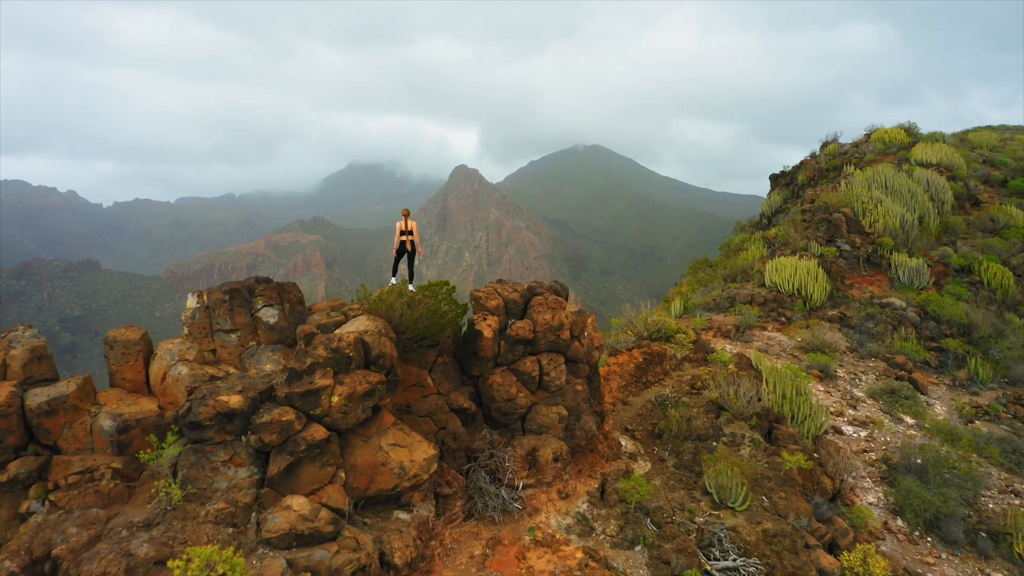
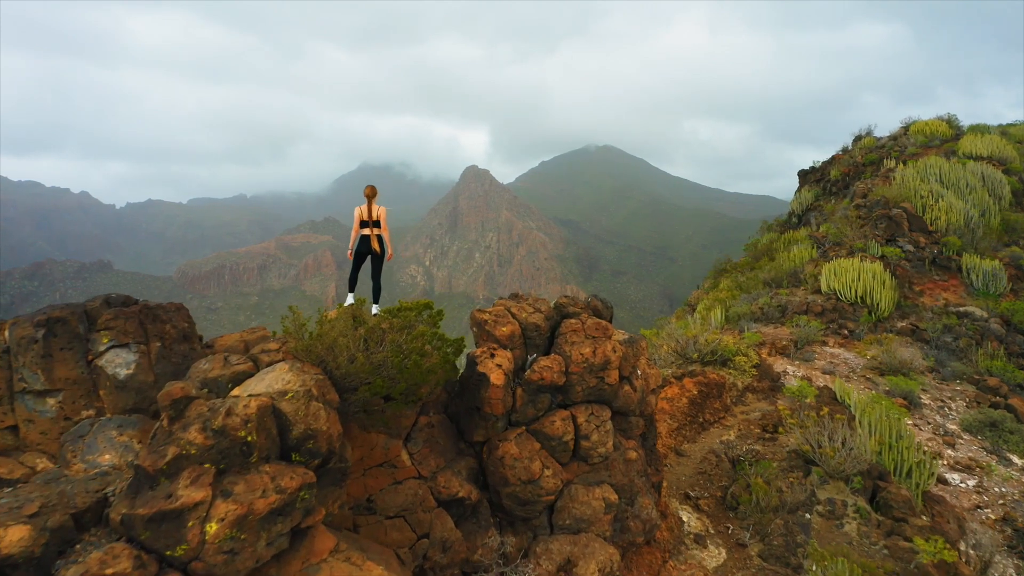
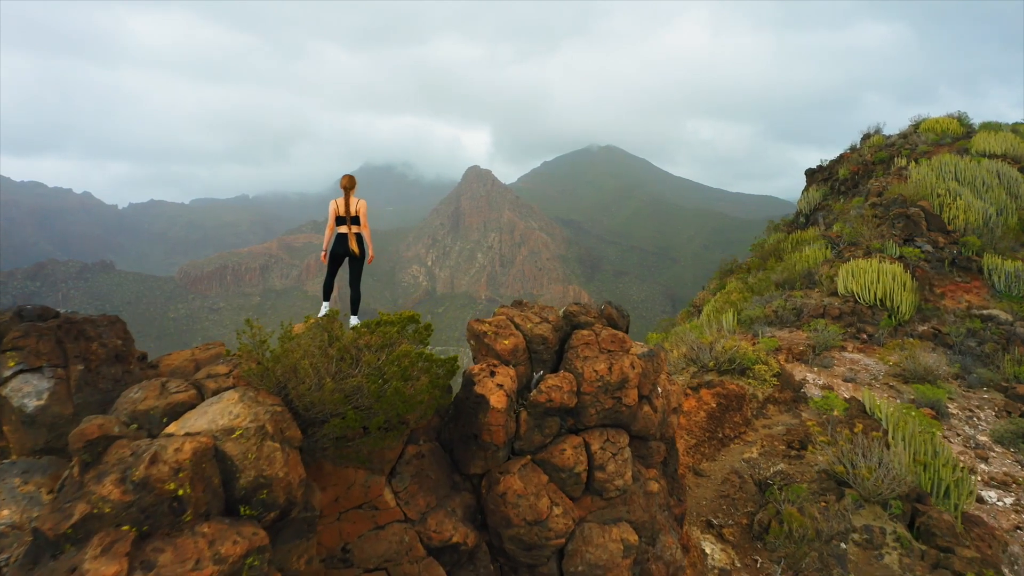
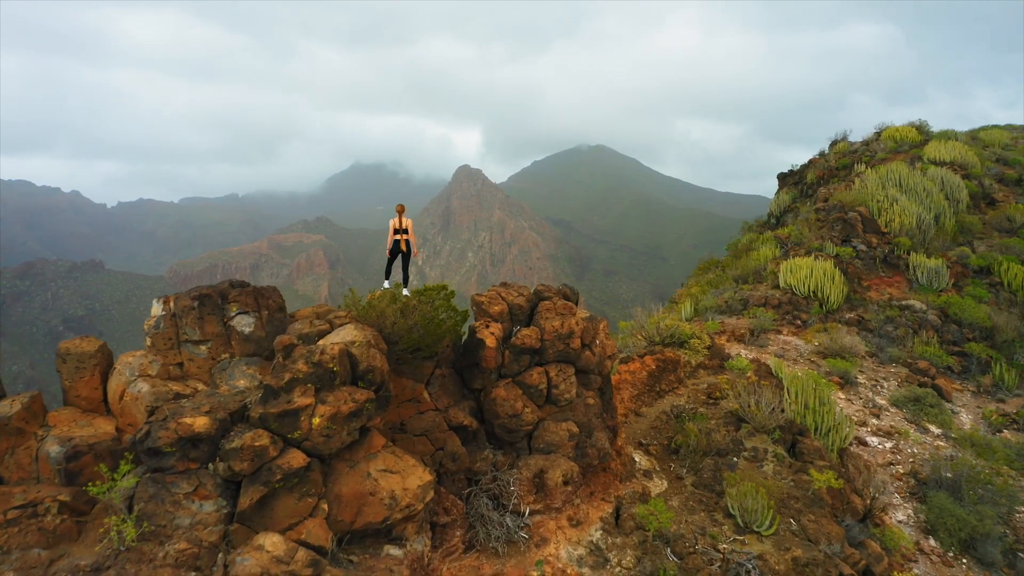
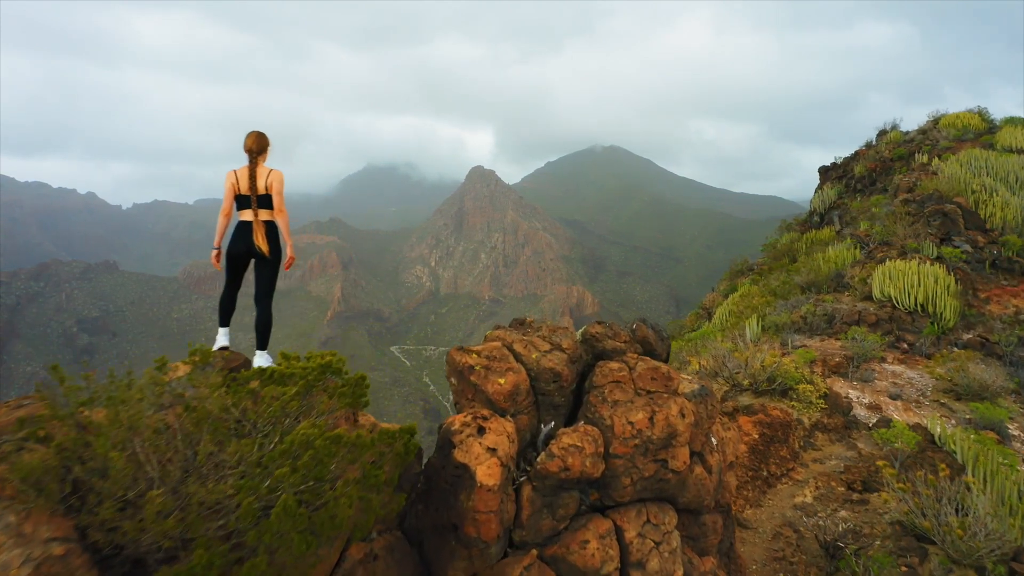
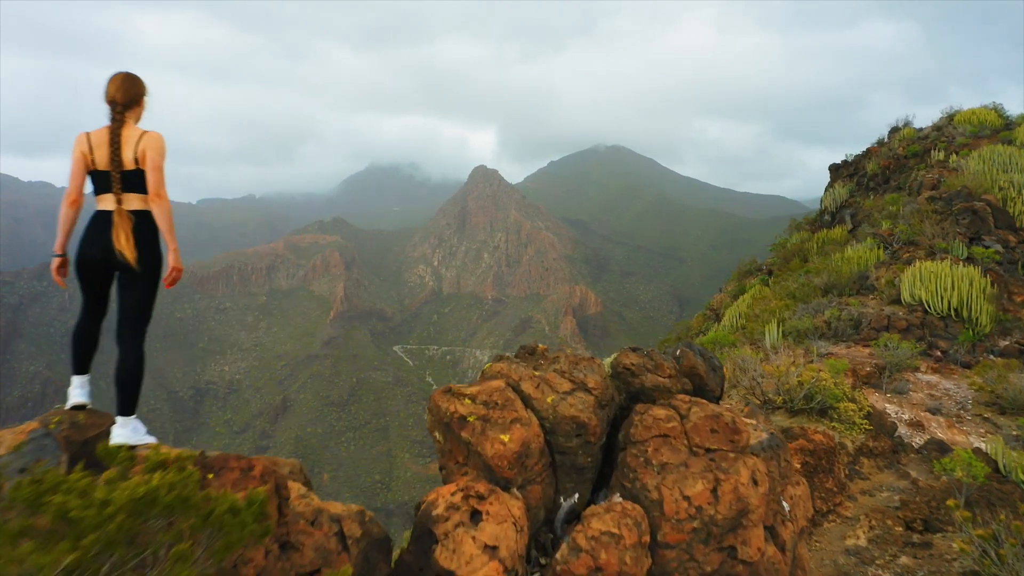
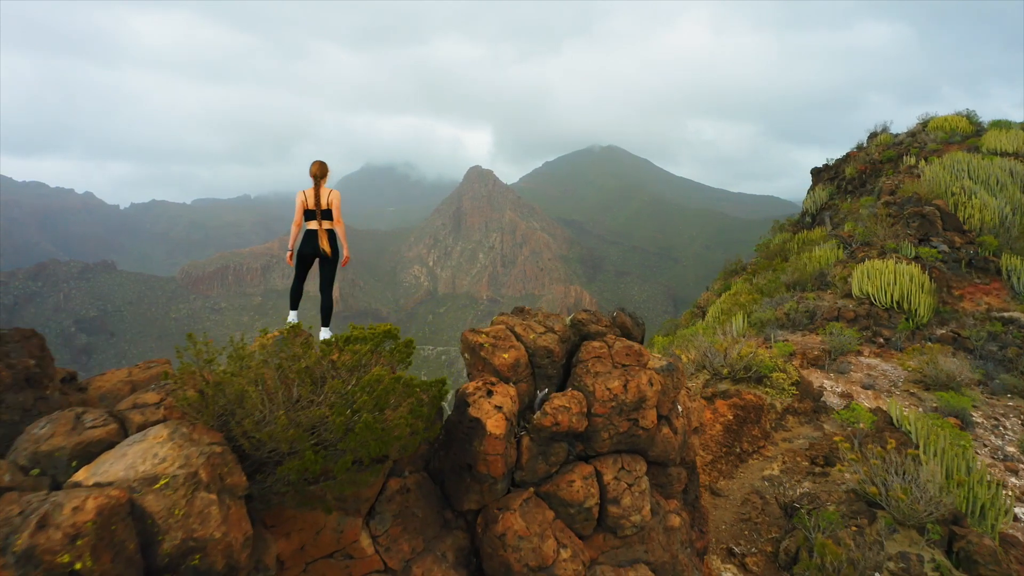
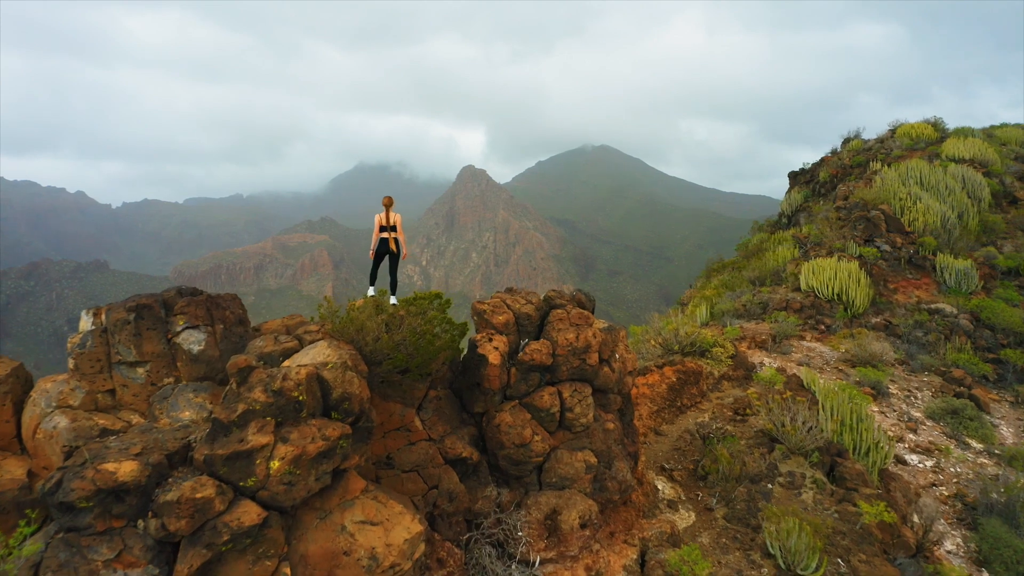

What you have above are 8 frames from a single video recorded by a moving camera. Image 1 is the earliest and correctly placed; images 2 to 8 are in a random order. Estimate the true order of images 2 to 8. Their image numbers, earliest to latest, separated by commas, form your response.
4, 8, 2, 3, 7, 5, 6
